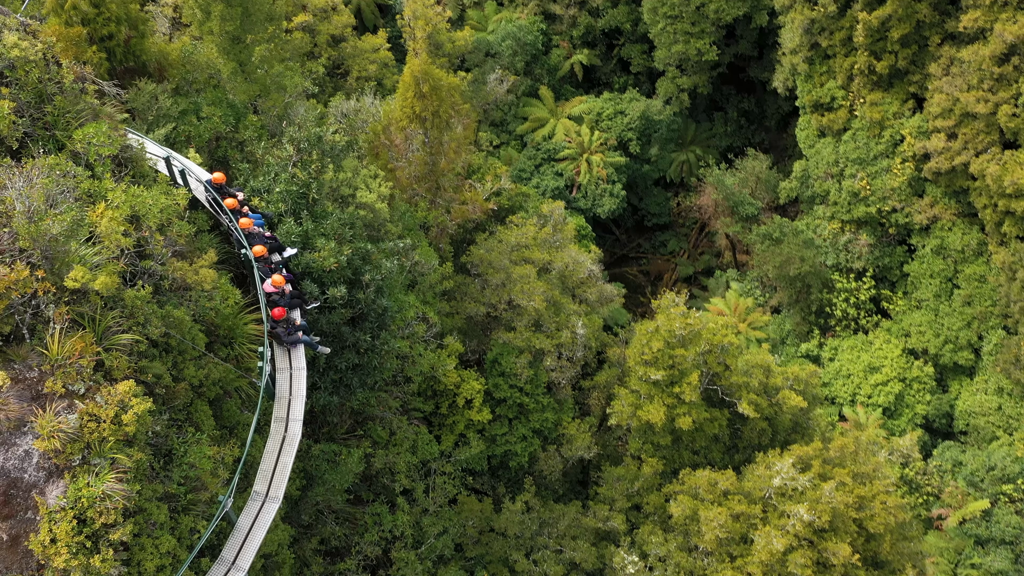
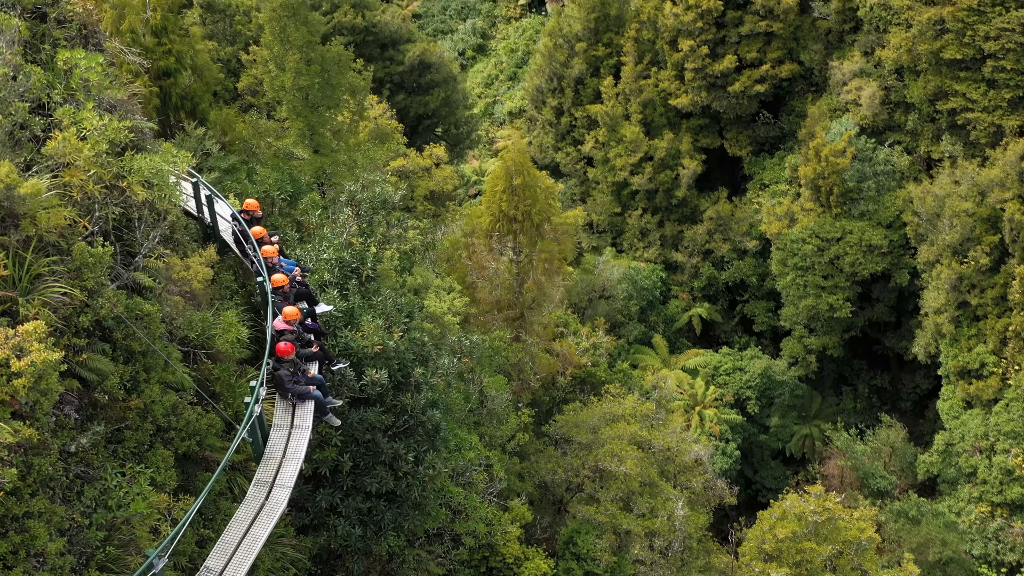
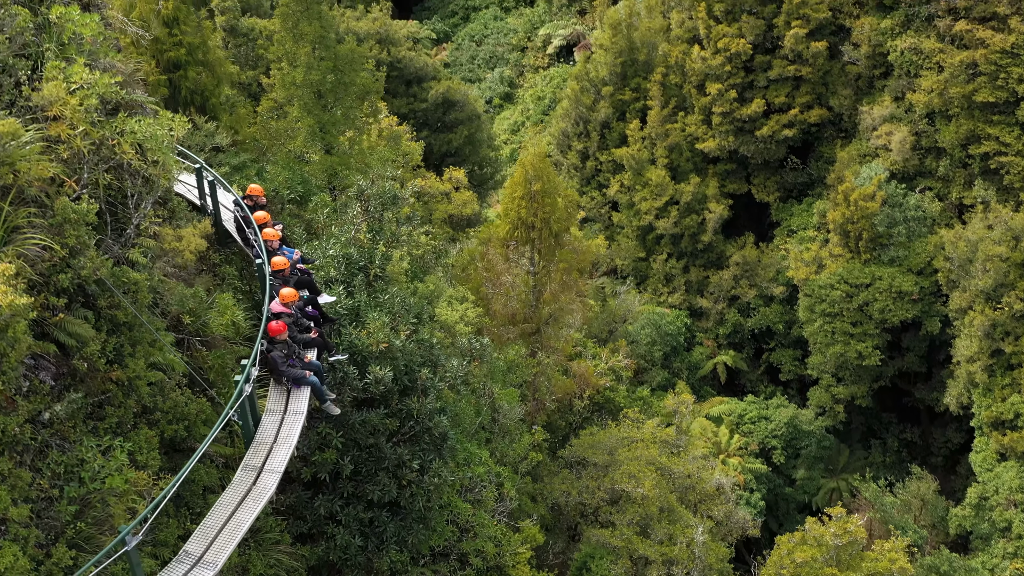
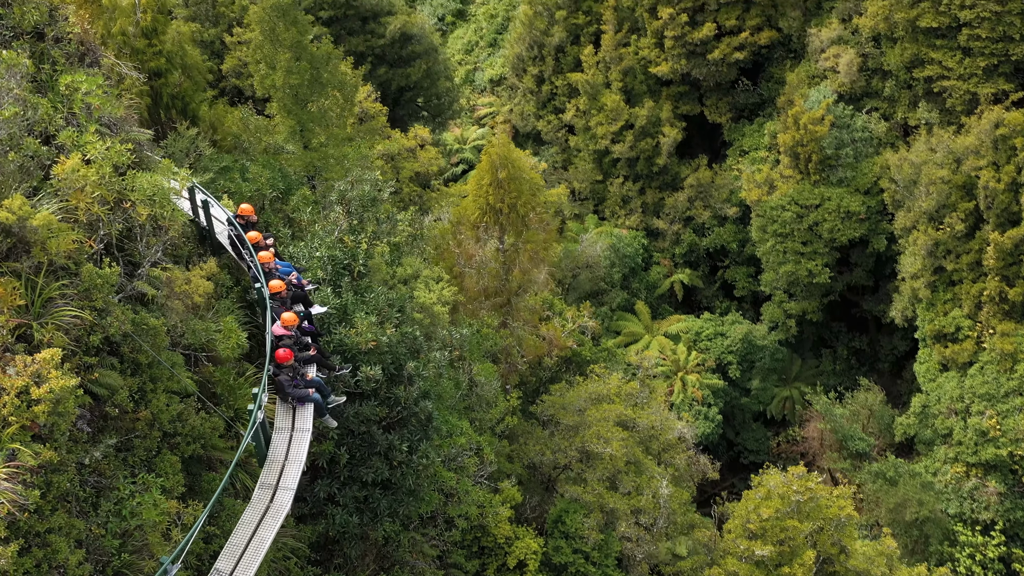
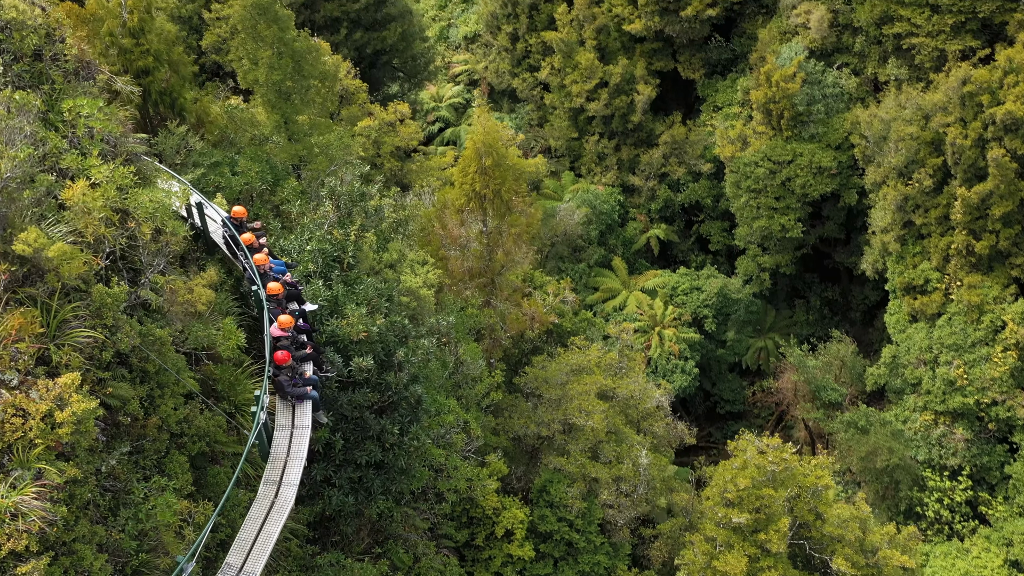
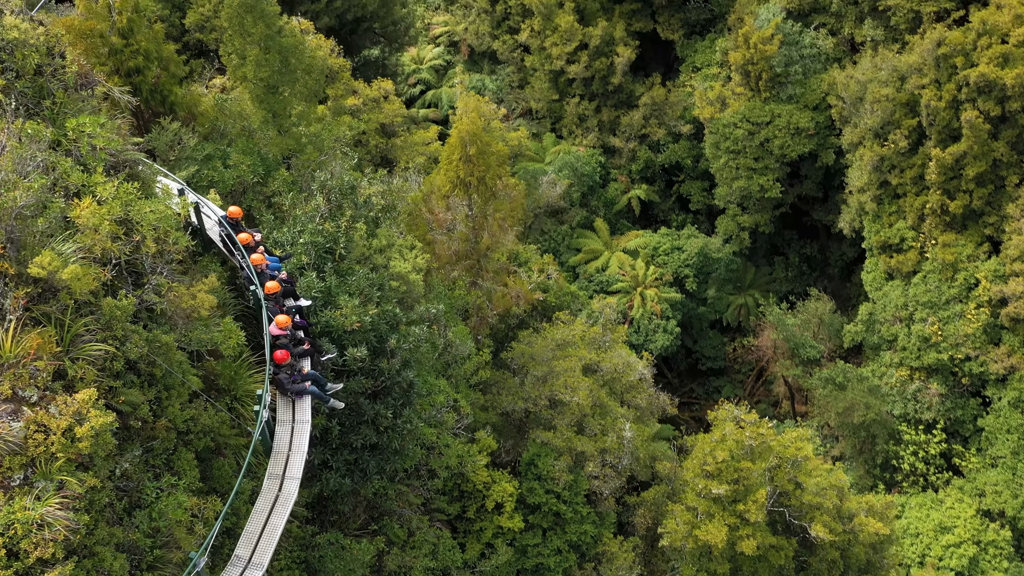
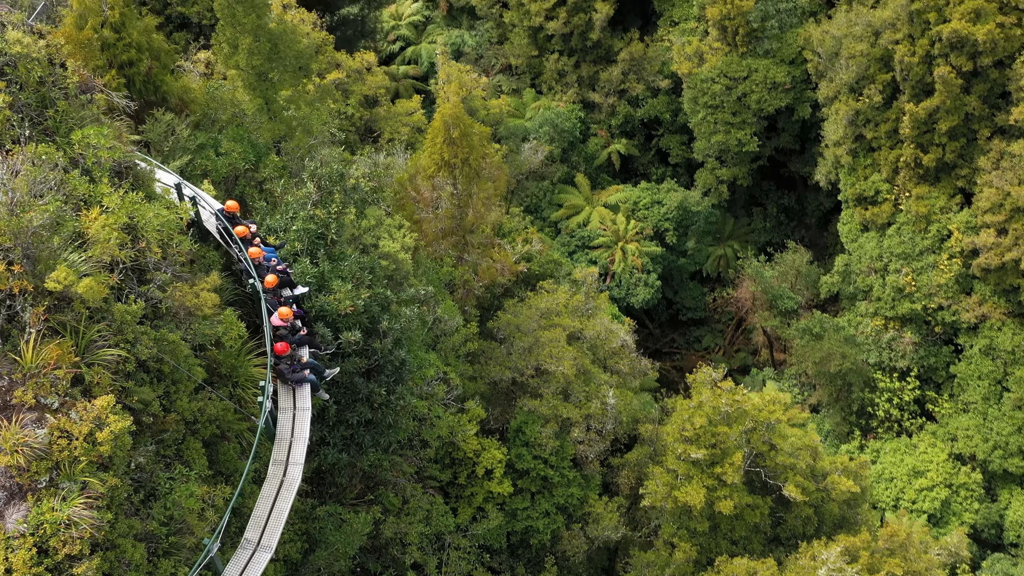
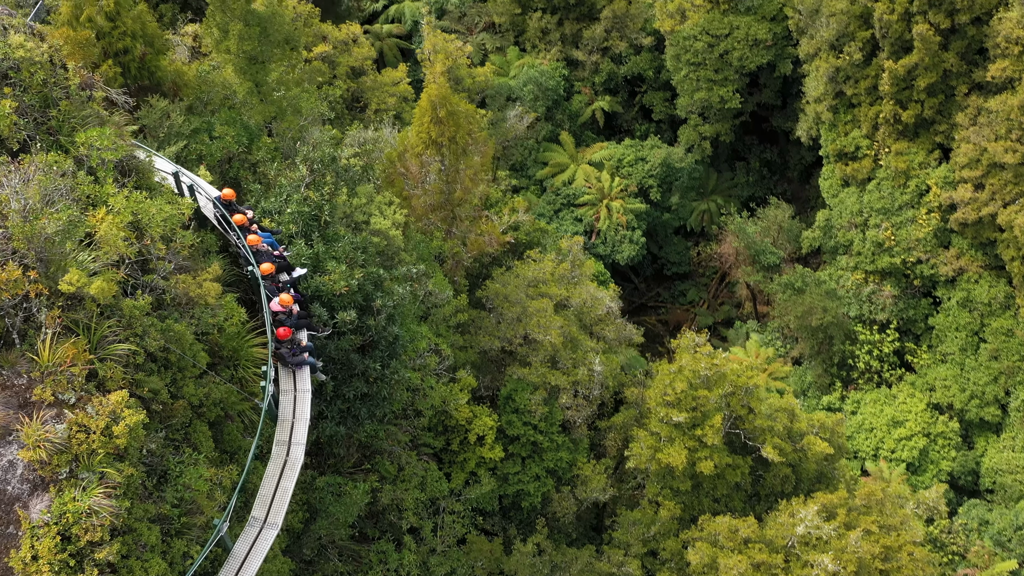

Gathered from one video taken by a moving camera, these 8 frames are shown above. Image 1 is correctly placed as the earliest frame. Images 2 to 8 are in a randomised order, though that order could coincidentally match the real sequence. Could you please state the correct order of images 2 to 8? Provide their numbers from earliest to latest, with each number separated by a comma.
8, 7, 6, 5, 4, 2, 3
